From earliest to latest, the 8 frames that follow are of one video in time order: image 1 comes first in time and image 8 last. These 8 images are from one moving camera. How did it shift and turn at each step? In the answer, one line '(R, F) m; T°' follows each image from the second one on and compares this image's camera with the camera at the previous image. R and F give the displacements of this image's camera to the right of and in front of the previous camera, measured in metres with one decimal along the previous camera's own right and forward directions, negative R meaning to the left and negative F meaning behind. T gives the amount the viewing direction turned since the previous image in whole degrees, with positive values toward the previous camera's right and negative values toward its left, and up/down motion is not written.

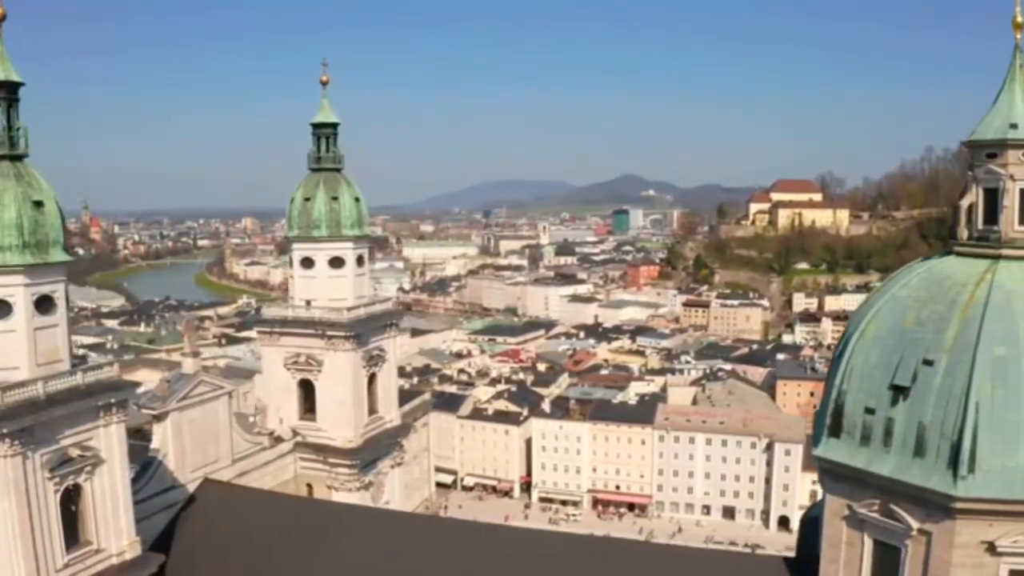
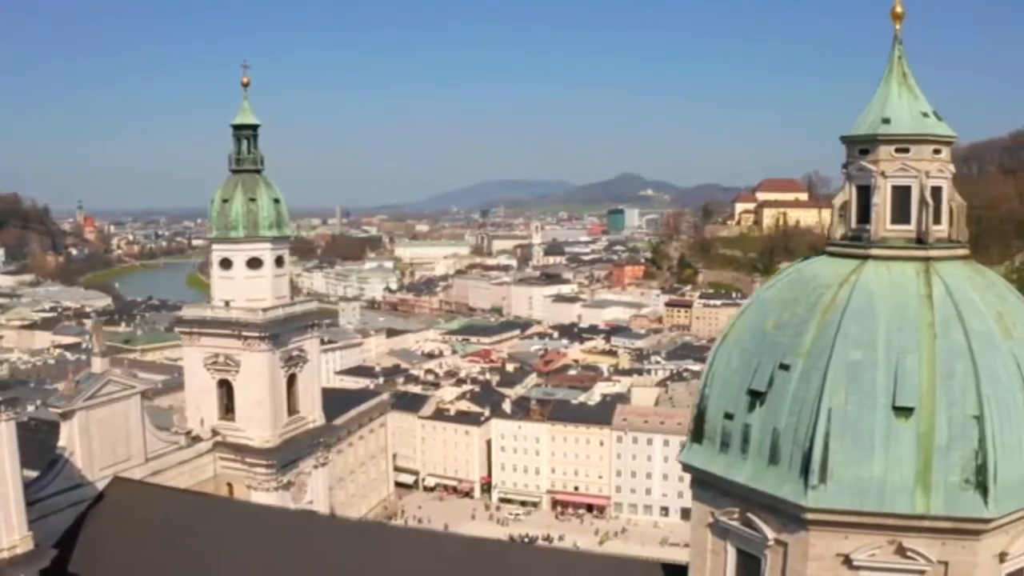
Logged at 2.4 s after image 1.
(+2.7, +0.3) m; -2°
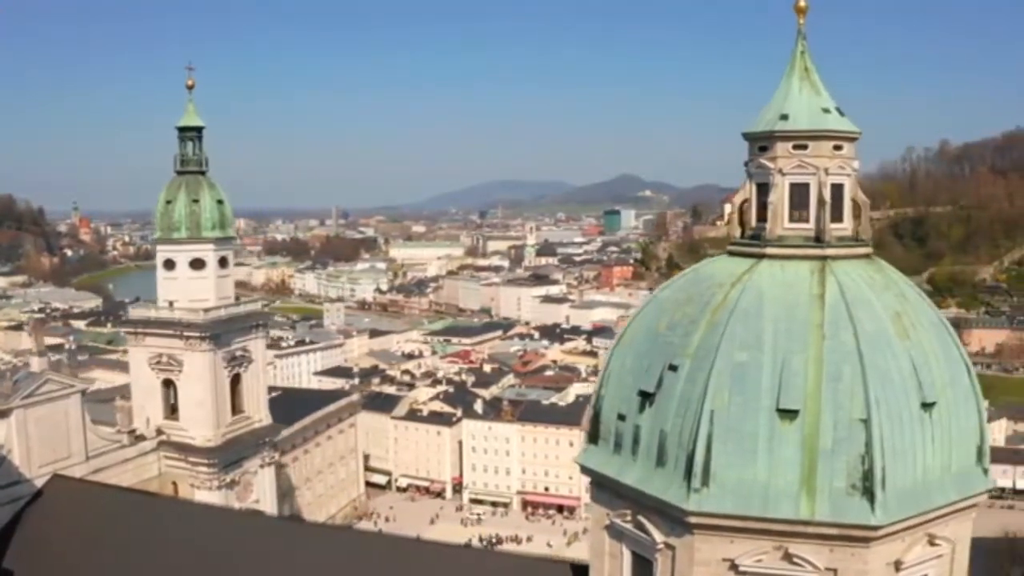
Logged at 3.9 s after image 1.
(+1.9, +0.1) m; -2°
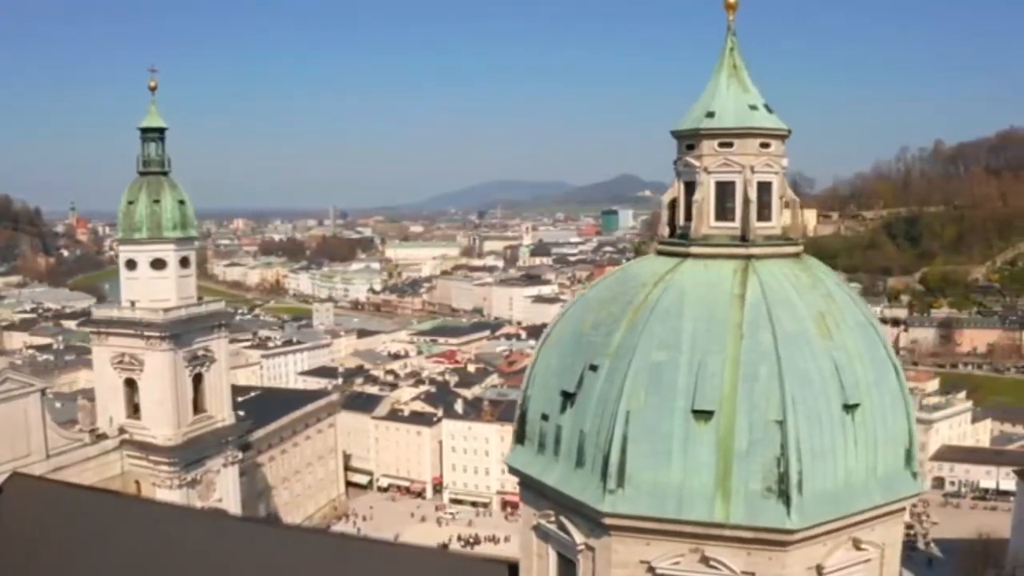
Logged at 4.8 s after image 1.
(+1.4, +0.1) m; -1°
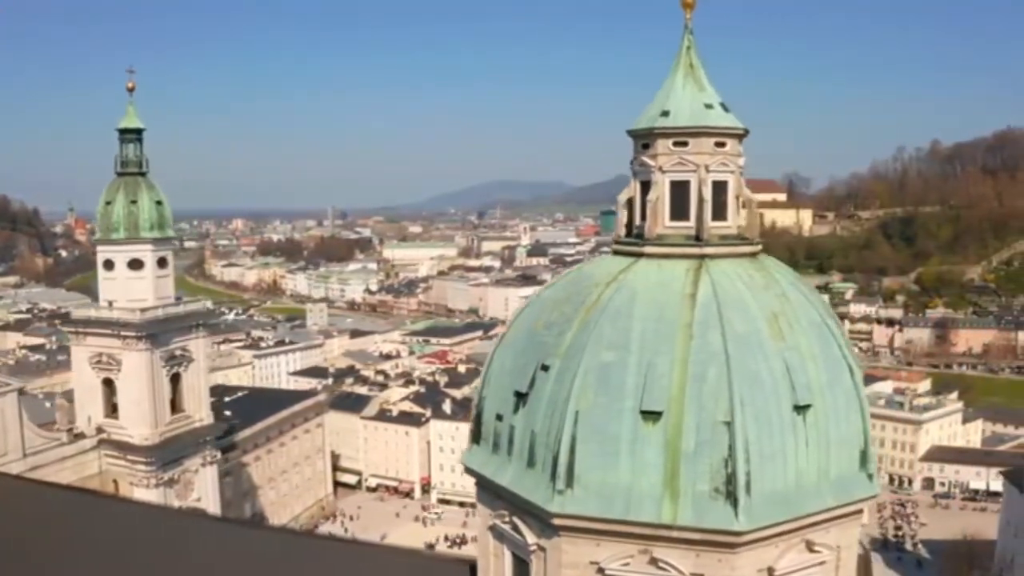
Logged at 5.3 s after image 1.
(+0.8, 0.0) m; -1°
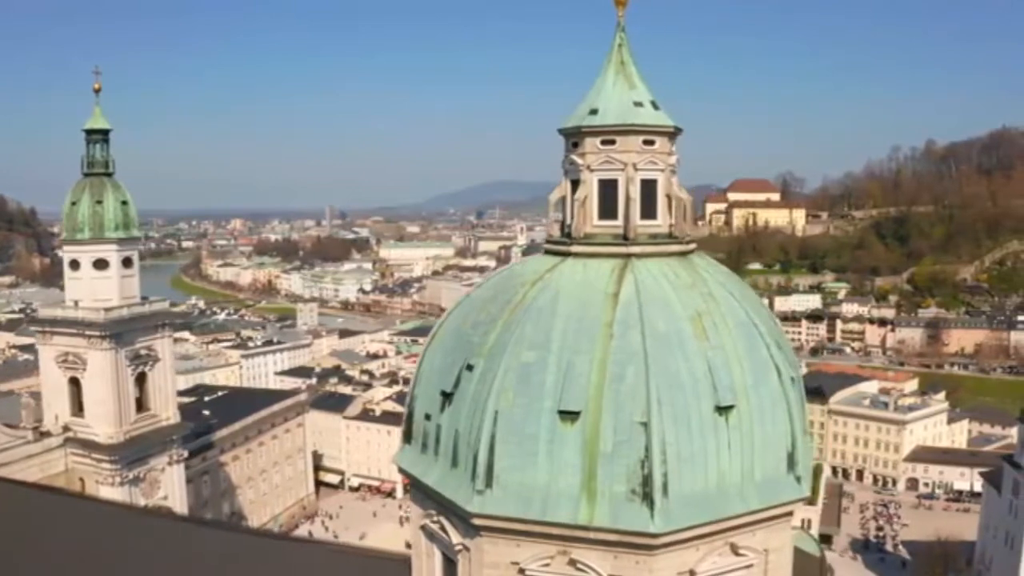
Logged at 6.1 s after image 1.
(+1.3, +0.1) m; -1°
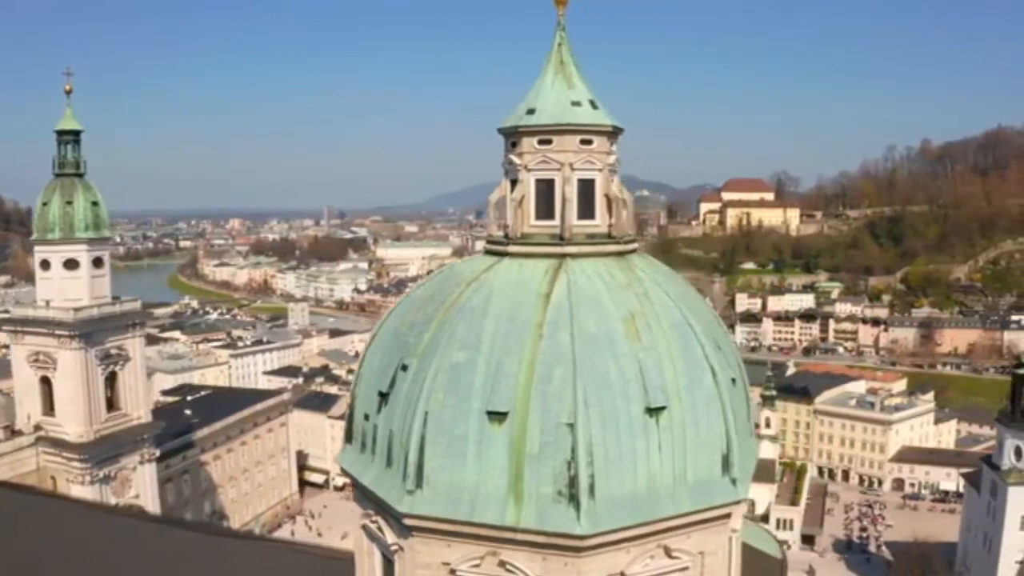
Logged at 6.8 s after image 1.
(+1.1, 0.0) m; -1°
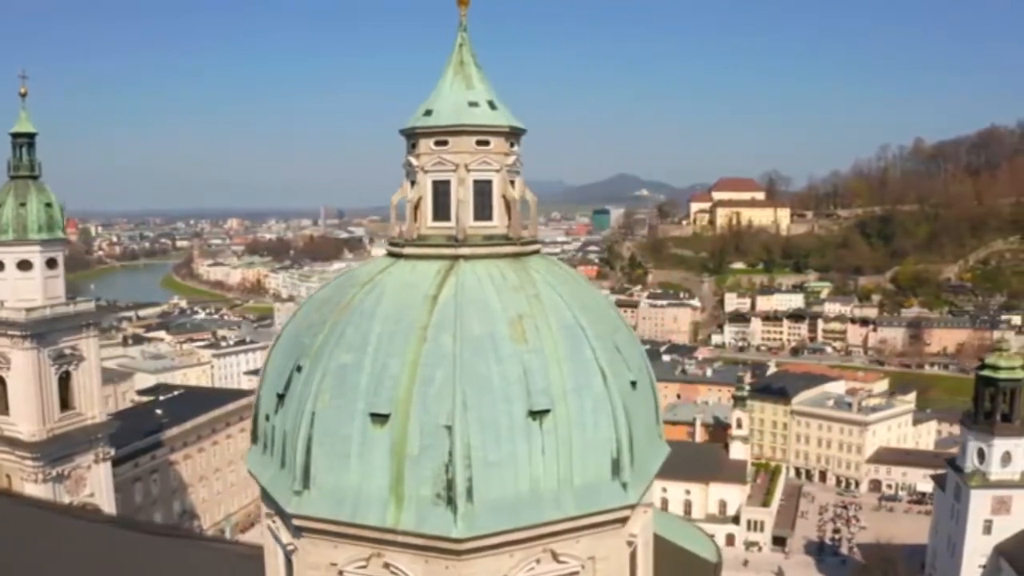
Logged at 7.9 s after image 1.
(+1.8, +0.1) m; -1°
